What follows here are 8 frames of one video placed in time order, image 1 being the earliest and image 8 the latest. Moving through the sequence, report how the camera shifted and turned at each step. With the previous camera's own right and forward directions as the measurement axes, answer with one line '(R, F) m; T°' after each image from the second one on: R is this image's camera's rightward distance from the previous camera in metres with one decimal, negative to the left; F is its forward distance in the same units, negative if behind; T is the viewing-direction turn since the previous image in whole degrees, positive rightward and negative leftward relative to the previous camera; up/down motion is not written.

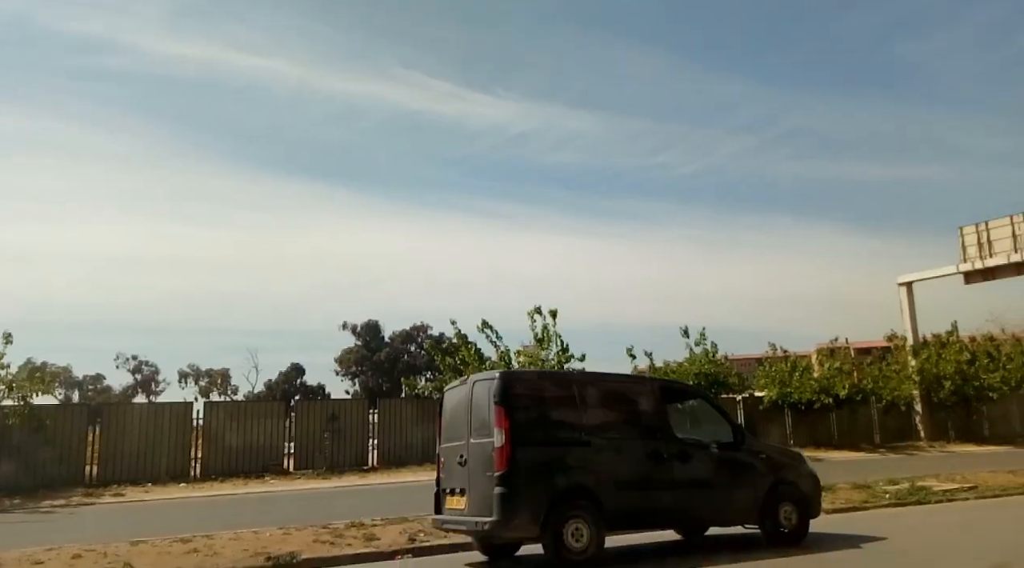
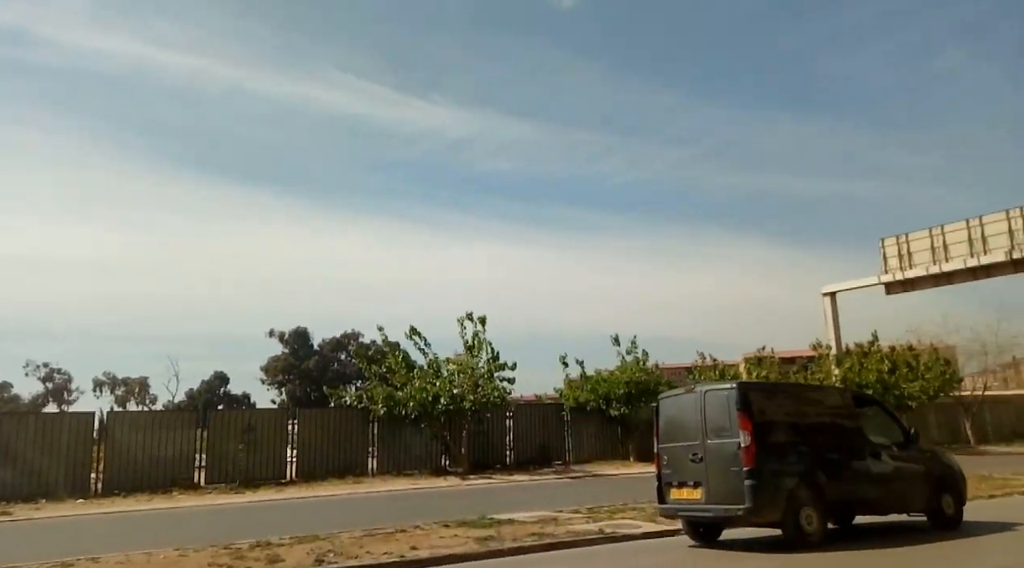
(+0.1, +0.2) m; +4°
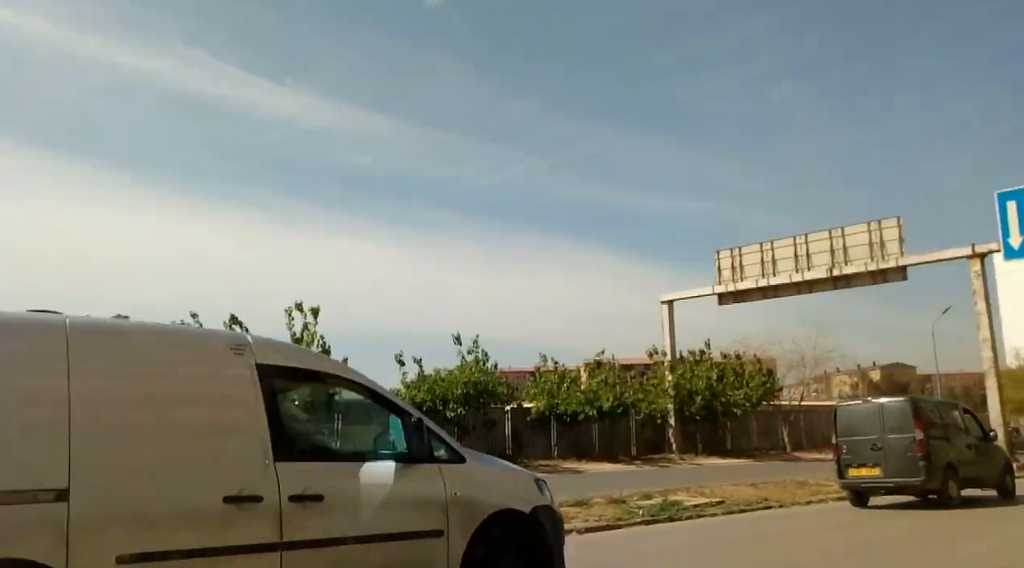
(+0.2, +0.4) m; +10°
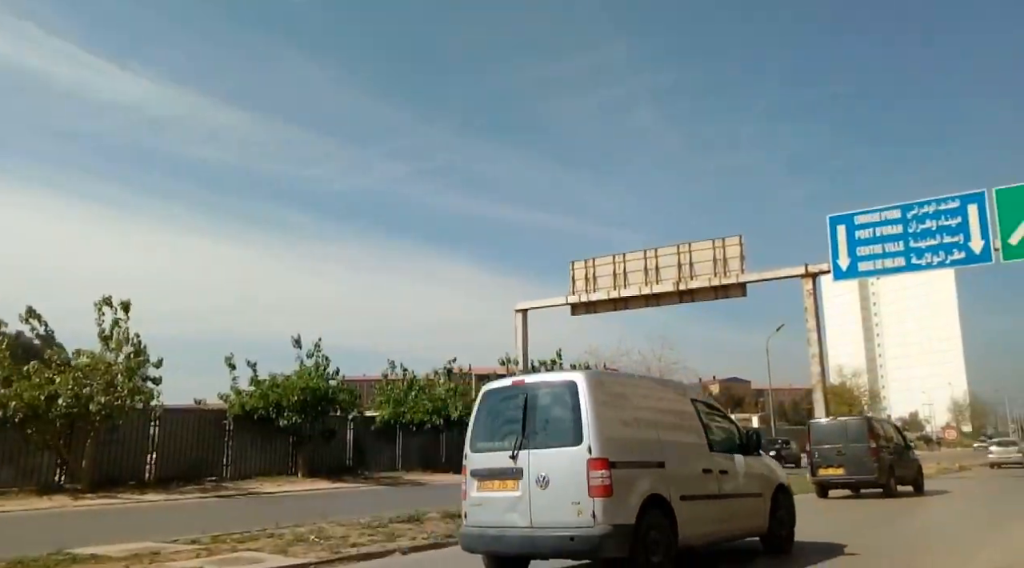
(+0.2, +0.4) m; +10°
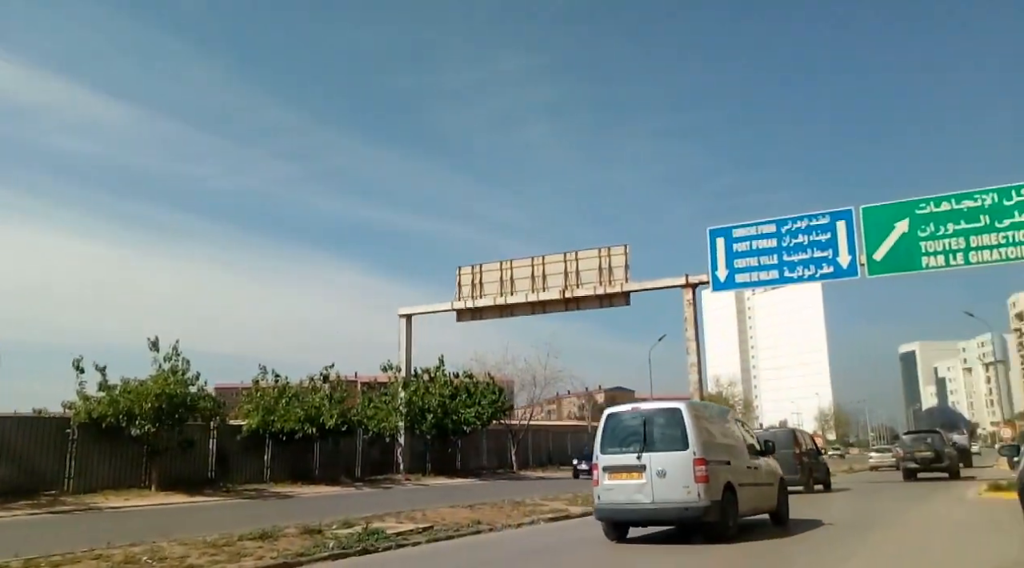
(+0.1, +0.3) m; +7°
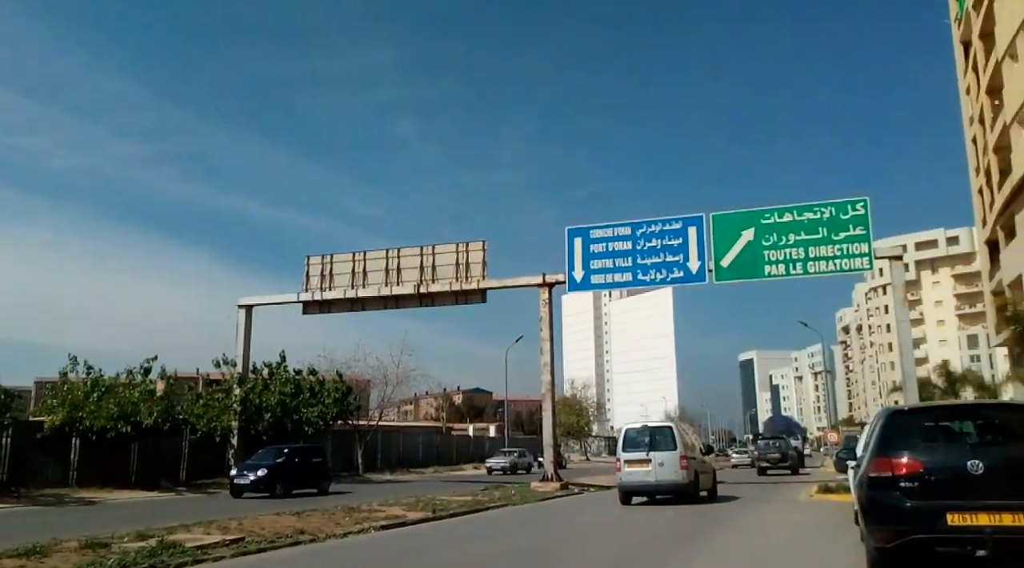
(+0.2, +0.5) m; +9°
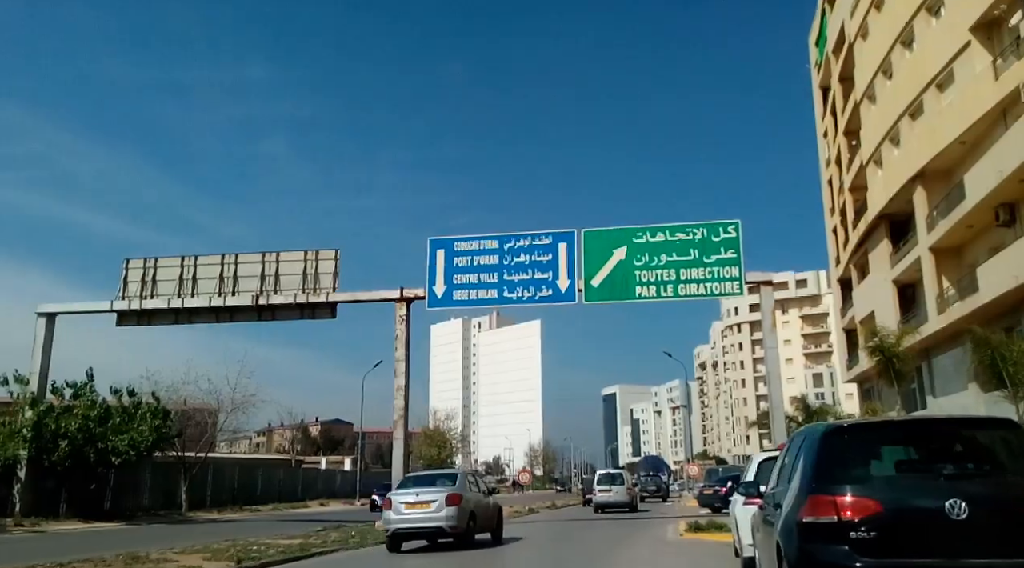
(+0.3, +1.2) m; +9°
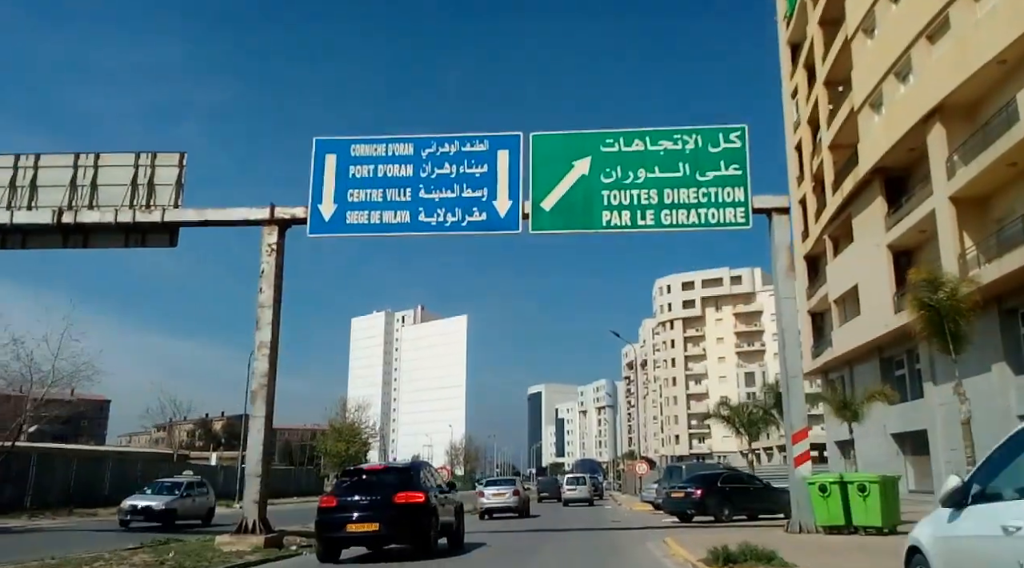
(+0.1, +3.8) m; +5°
